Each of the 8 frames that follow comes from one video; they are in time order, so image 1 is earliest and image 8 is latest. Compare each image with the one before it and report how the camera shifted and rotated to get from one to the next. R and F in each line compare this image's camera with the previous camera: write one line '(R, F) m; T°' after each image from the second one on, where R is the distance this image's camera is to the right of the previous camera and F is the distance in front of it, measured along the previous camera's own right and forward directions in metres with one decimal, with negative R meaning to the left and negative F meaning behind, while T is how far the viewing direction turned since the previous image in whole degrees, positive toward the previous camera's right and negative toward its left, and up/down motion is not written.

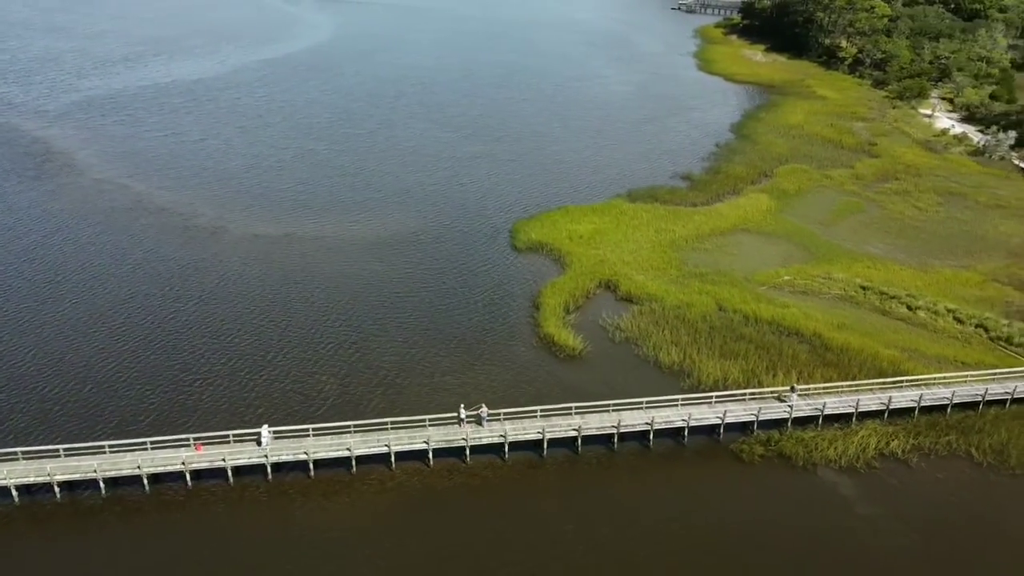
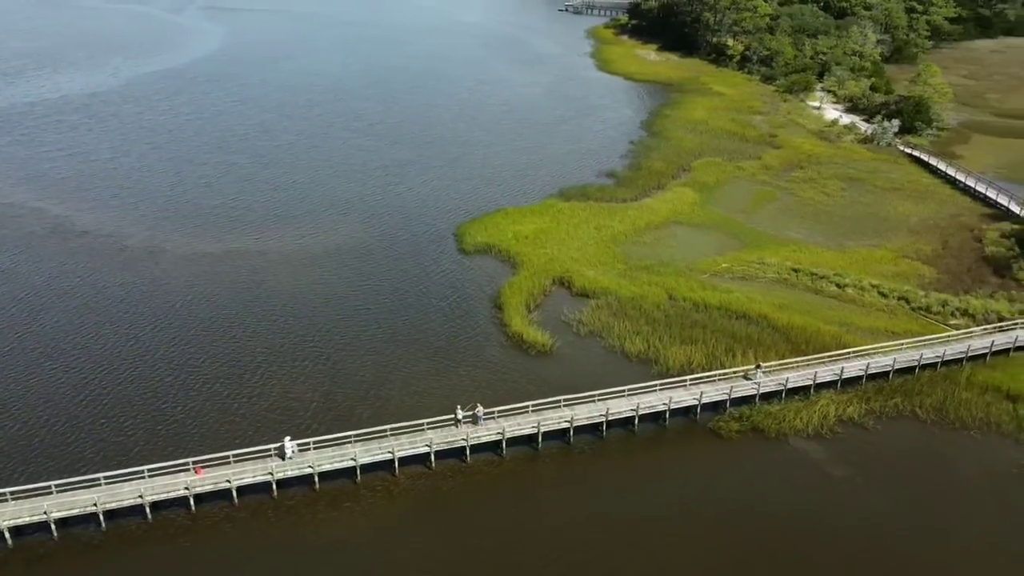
(-3.9, -0.9) m; +8°
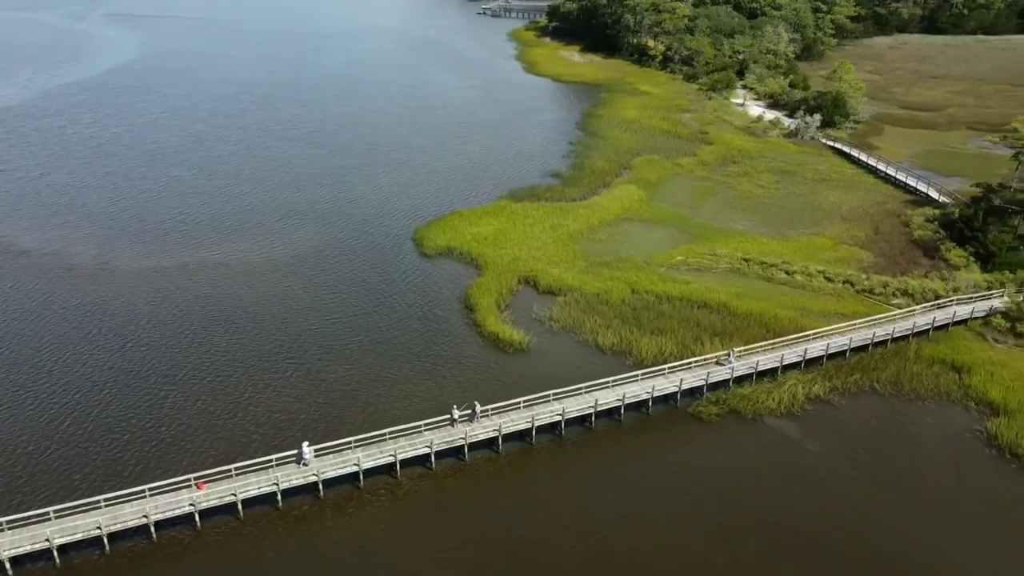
(-2.9, -0.7) m; +6°
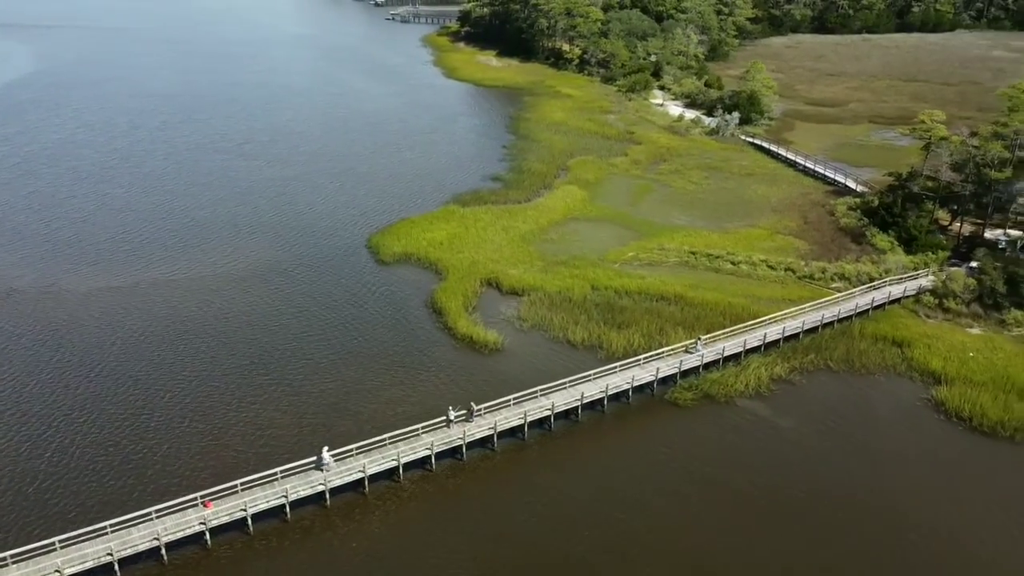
(-3.4, -0.8) m; +7°
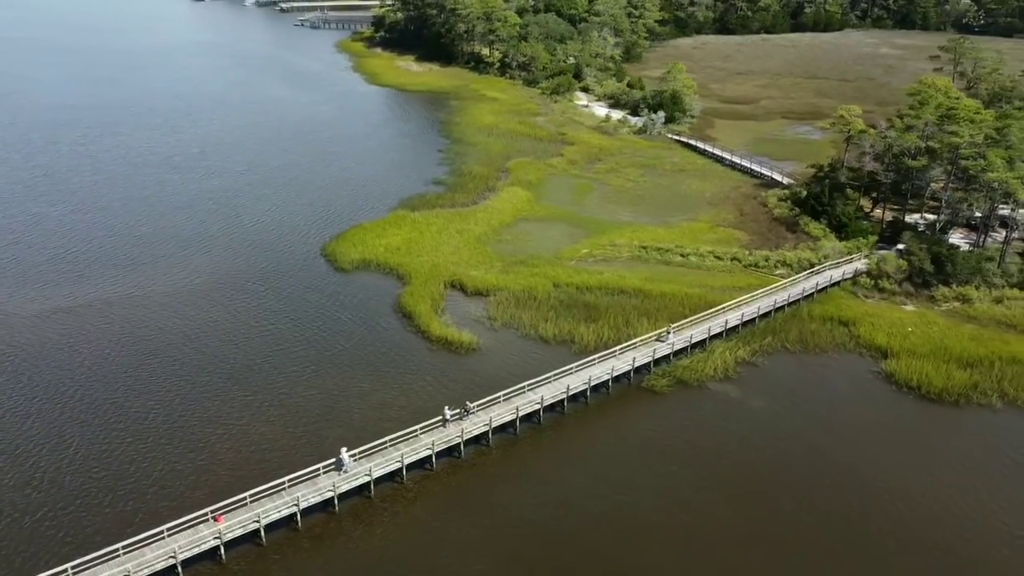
(-3.4, -0.8) m; +6°
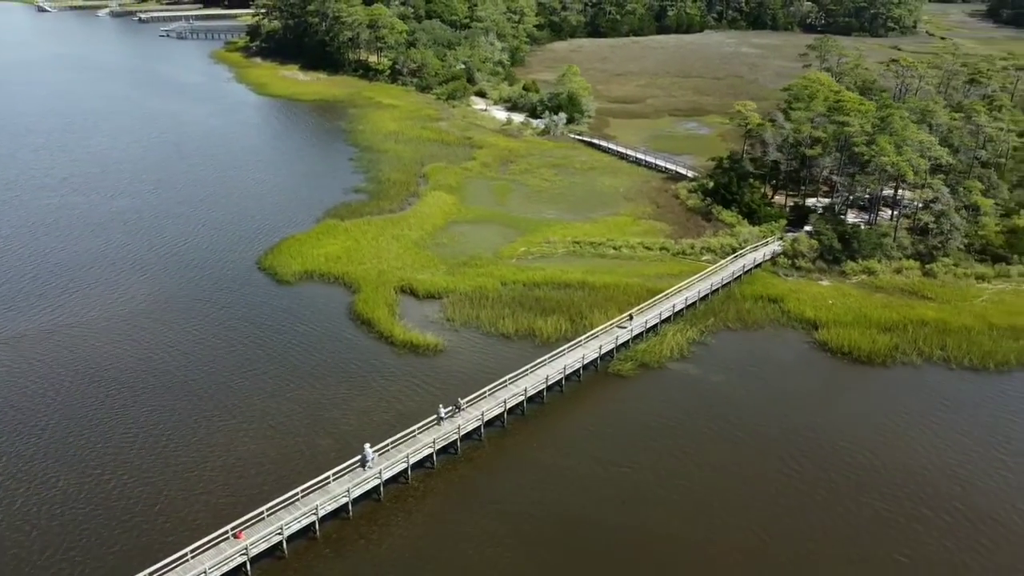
(-4.9, -0.9) m; +9°
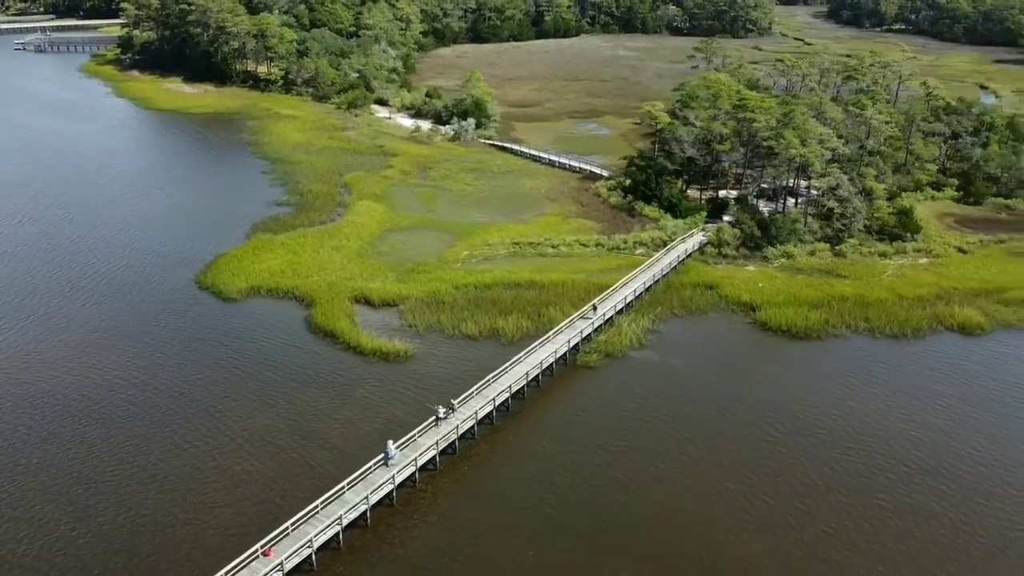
(-5.0, -0.9) m; +9°
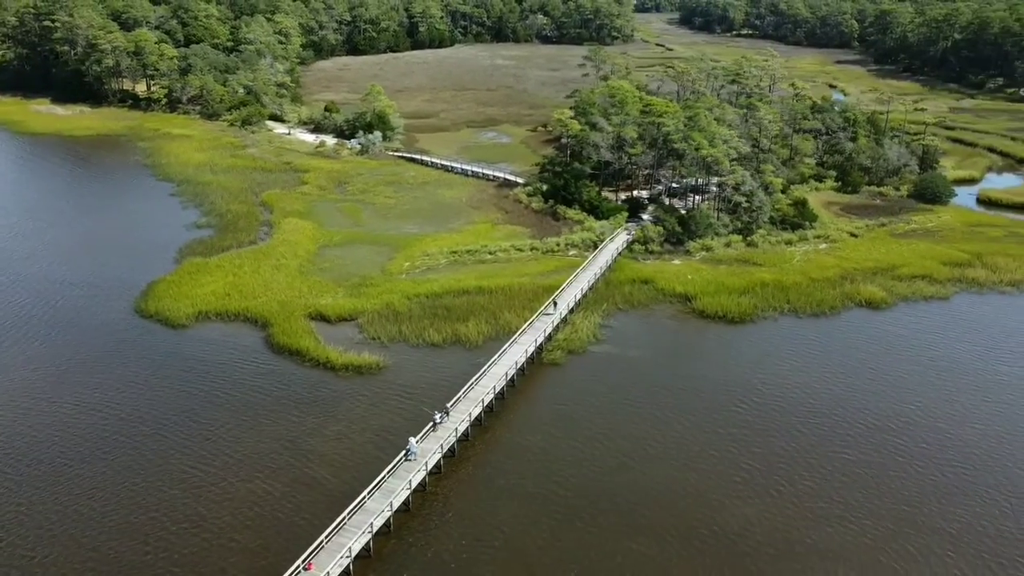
(-5.4, -1.4) m; +9°
